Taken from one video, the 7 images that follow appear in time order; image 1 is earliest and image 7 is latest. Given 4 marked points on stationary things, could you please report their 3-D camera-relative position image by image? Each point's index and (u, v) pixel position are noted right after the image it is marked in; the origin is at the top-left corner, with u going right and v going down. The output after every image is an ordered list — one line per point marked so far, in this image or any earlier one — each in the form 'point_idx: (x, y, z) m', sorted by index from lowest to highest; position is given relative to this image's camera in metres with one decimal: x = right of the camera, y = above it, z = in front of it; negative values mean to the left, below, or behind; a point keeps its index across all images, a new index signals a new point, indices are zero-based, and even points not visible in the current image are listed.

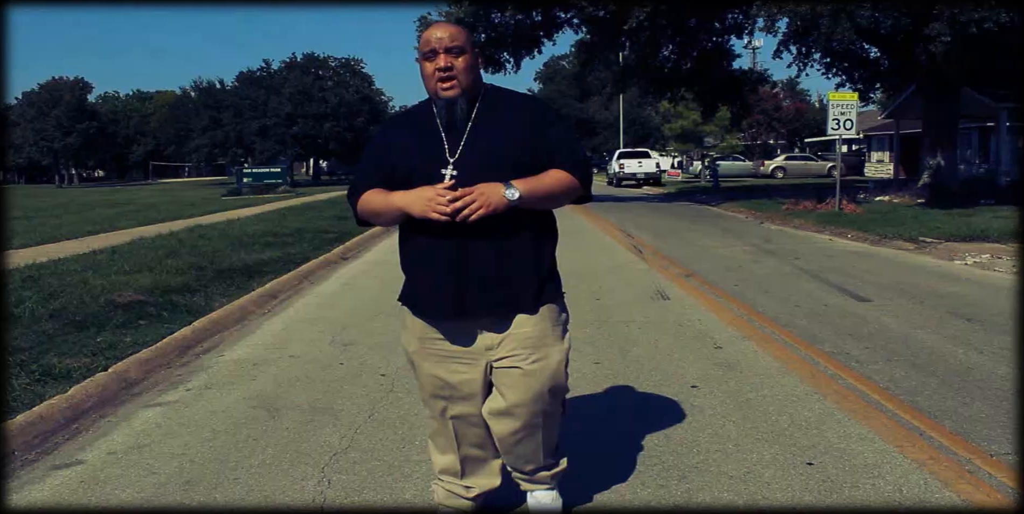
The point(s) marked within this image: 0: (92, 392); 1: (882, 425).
0: (-2.8, -0.9, +7.2) m
1: (+2.0, -0.9, +5.8) m
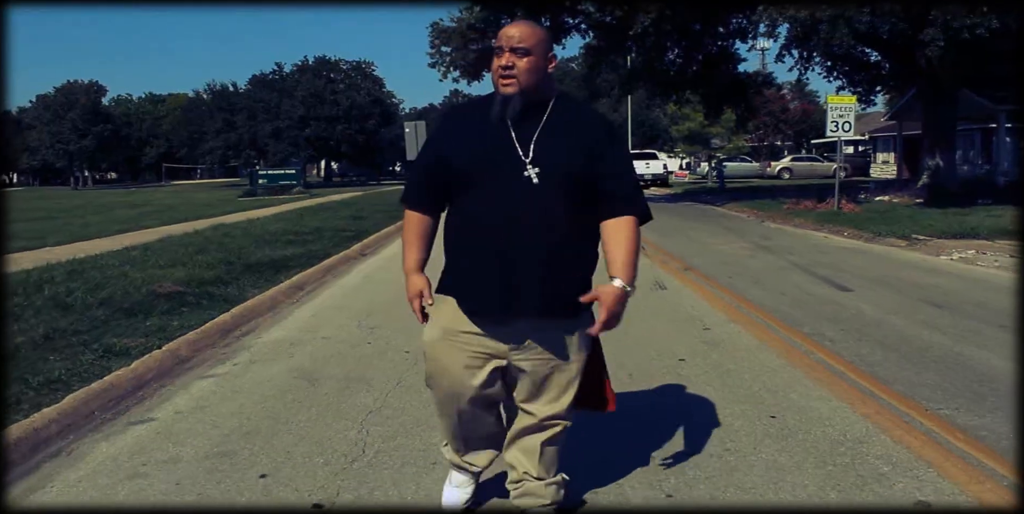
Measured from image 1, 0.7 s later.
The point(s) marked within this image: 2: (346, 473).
0: (-2.7, -0.8, +8.1) m
1: (+2.1, -0.8, +6.7) m
2: (-0.8, -1.0, +5.2) m
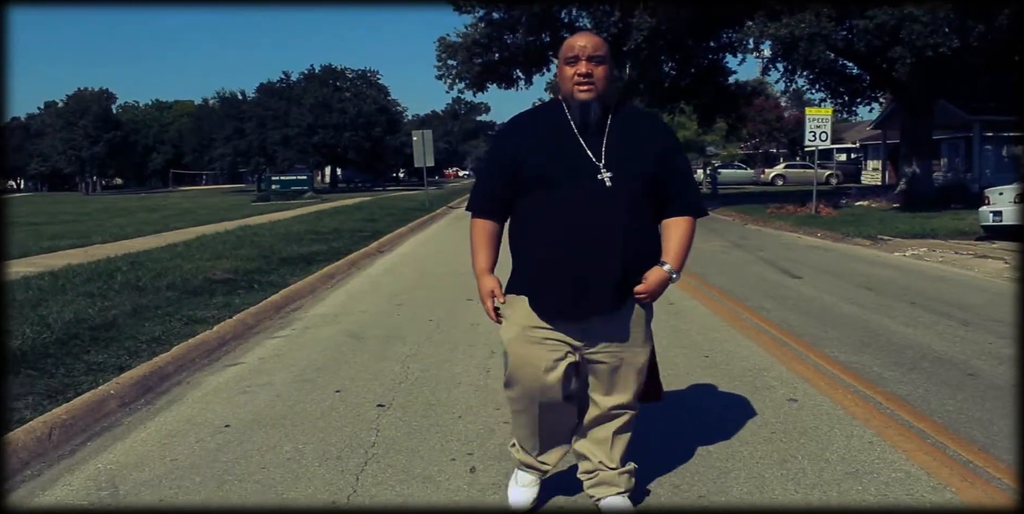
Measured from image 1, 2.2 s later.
0: (-2.7, -0.7, +10.2) m
1: (+2.1, -0.7, +8.8) m
2: (-0.8, -0.9, +7.3) m
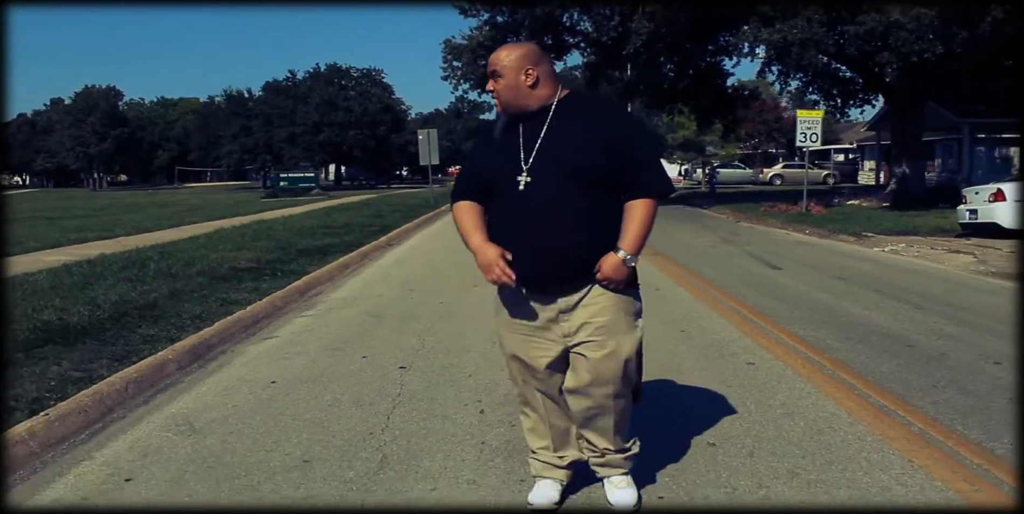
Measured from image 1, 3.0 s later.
0: (-2.7, -0.5, +11.4) m
1: (+2.1, -0.6, +10.0) m
2: (-0.8, -0.8, +8.4) m
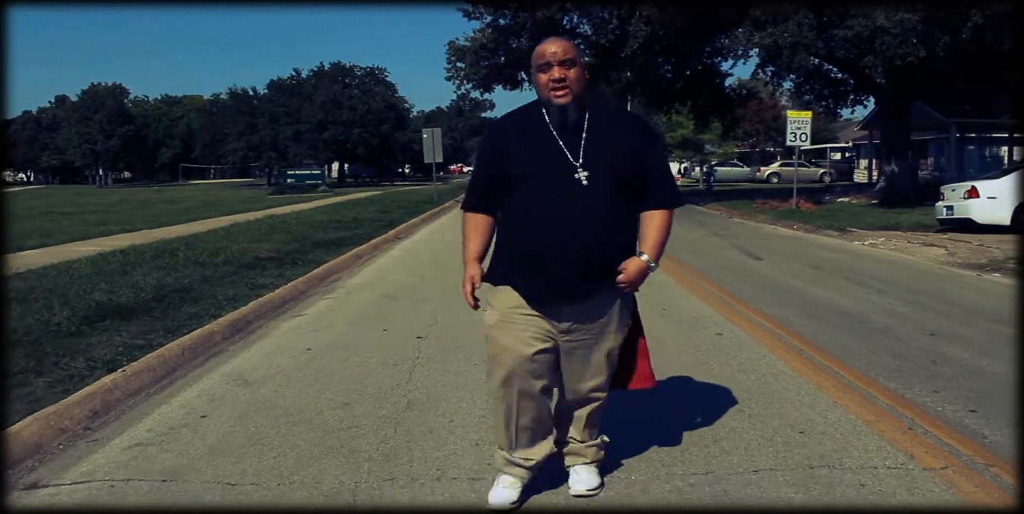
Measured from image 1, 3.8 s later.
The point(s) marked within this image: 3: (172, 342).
0: (-2.7, -0.4, +12.6) m
1: (+2.1, -0.4, +11.2) m
2: (-0.7, -0.7, +9.7) m
3: (-2.9, -0.7, +8.9) m
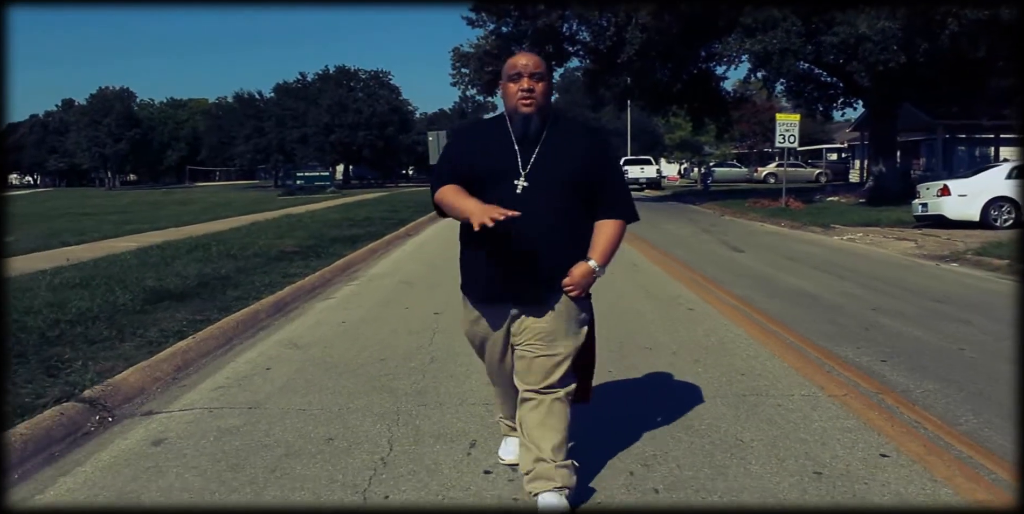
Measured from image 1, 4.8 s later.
0: (-2.6, -0.3, +14.2) m
1: (+2.2, -0.3, +12.8) m
2: (-0.7, -0.5, +11.2) m
3: (-2.8, -0.6, +10.4) m
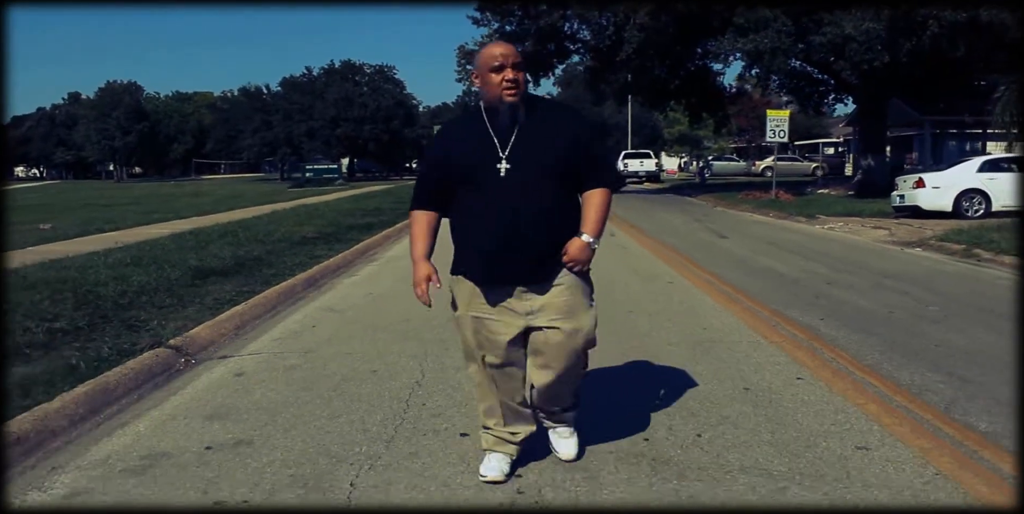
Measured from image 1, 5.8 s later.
0: (-2.6, 0.0, +15.8) m
1: (+2.2, -0.1, +14.4) m
2: (-0.7, -0.3, +12.8) m
3: (-2.8, -0.4, +12.0) m
